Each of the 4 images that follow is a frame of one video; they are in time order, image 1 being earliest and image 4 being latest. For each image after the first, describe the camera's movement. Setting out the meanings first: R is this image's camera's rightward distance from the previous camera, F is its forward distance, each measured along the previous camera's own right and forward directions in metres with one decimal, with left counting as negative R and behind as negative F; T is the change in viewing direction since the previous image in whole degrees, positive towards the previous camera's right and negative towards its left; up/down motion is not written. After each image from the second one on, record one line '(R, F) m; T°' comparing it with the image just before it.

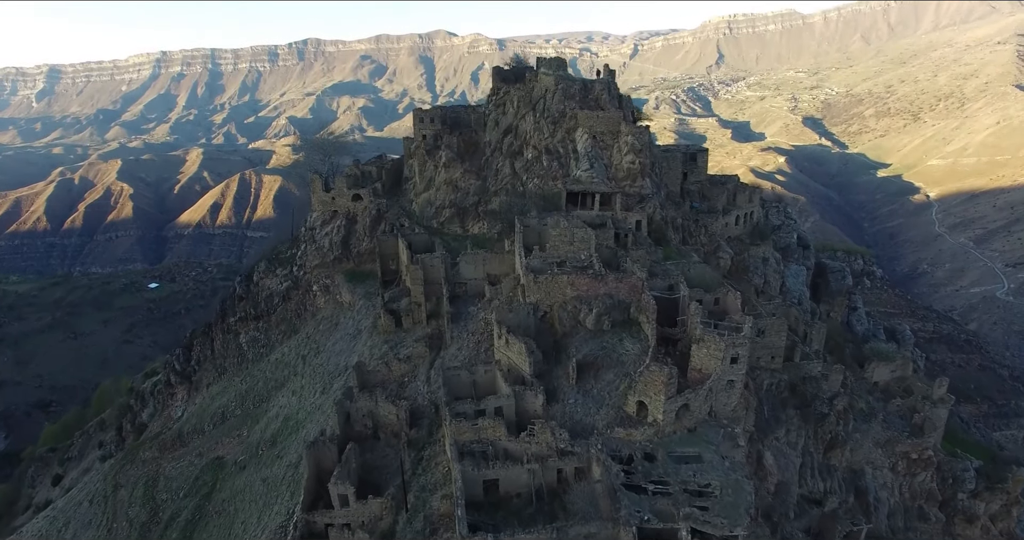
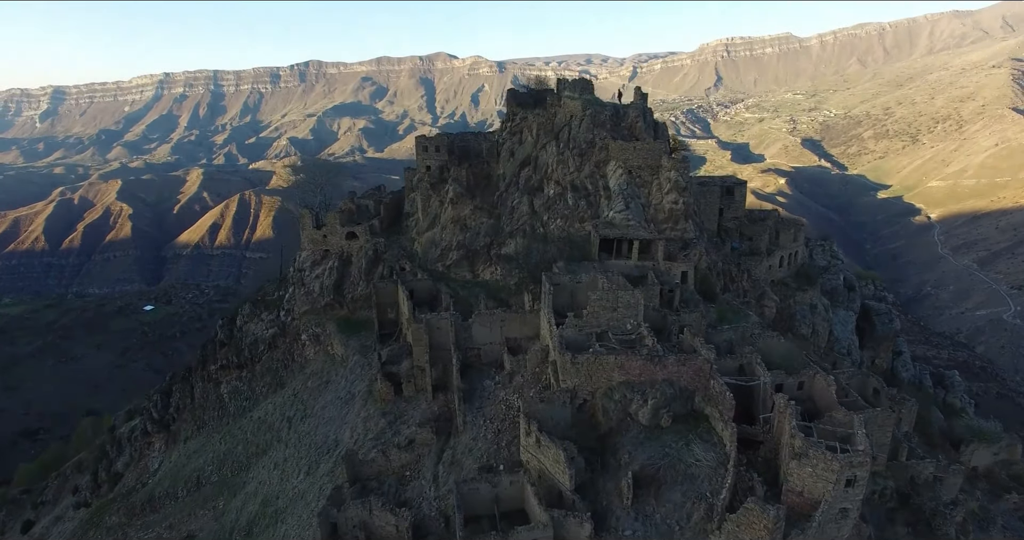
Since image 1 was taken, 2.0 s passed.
(-0.9, +4.3) m; 0°
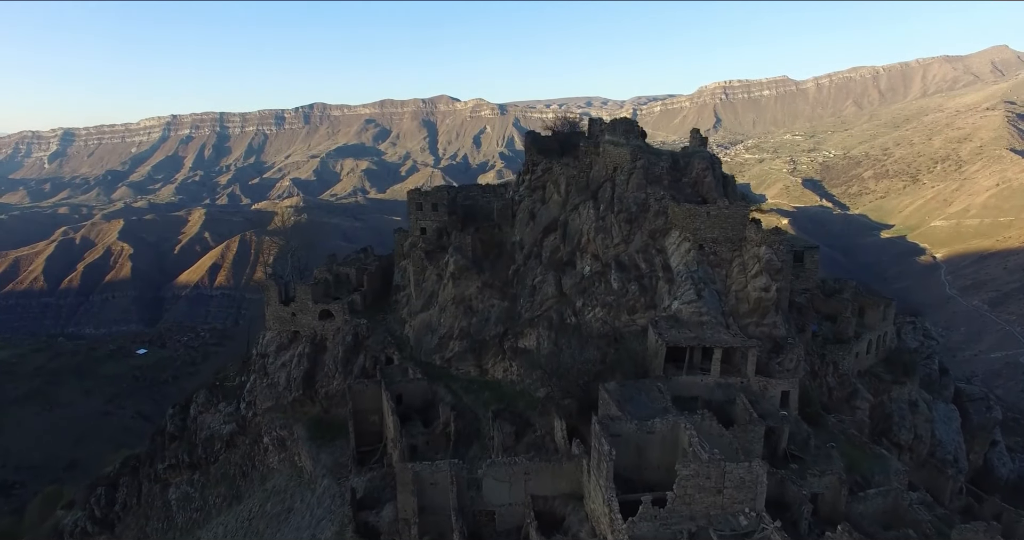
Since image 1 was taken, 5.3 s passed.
(-0.7, +6.6) m; 0°
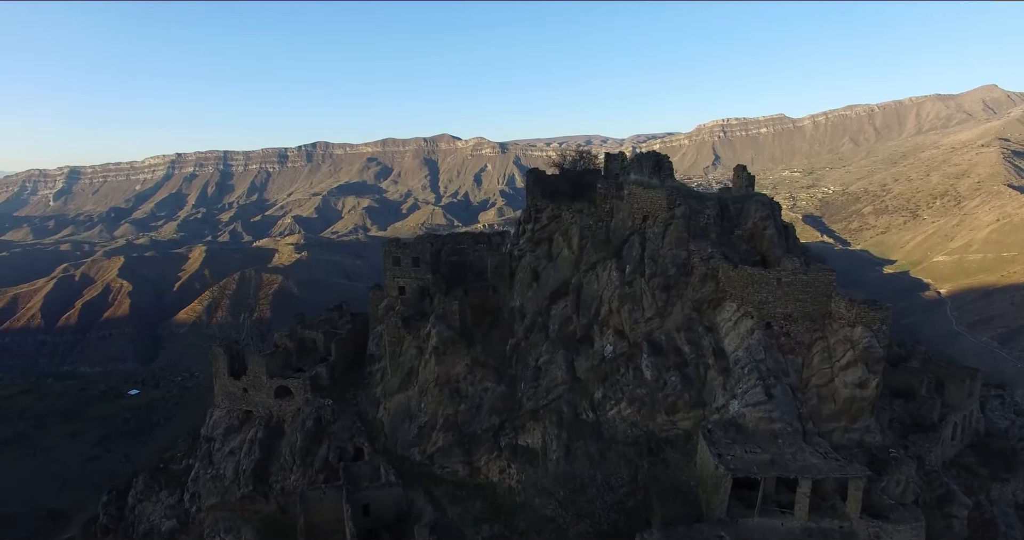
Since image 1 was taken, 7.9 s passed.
(+0.1, +4.5) m; 0°
